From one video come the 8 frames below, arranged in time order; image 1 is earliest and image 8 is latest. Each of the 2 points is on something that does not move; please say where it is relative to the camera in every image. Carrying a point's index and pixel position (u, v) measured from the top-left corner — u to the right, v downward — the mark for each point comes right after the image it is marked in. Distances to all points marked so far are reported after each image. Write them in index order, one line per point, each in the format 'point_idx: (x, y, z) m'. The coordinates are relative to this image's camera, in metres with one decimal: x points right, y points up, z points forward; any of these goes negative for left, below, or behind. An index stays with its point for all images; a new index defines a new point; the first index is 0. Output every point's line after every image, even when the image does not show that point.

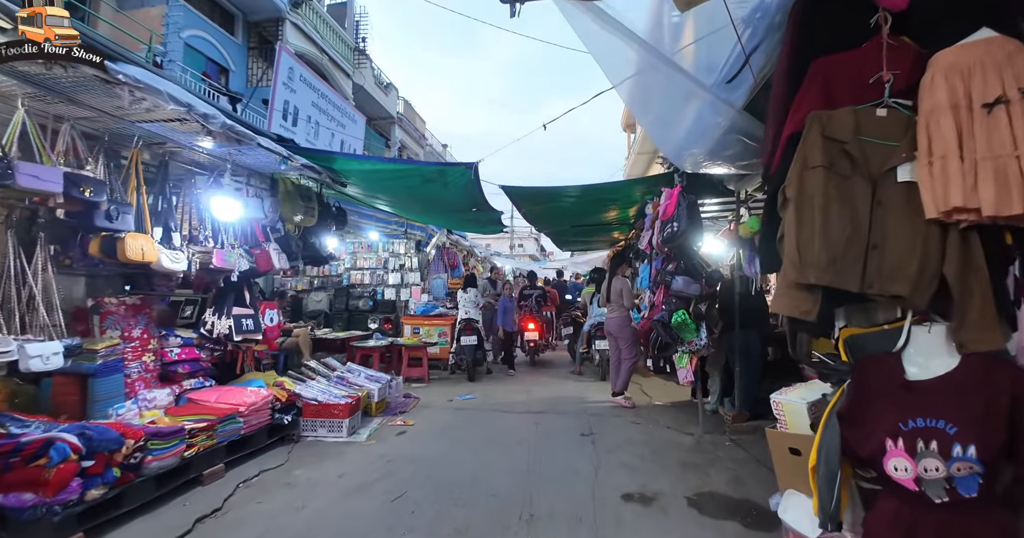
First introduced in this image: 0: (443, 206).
0: (-0.8, +0.7, +5.6) m
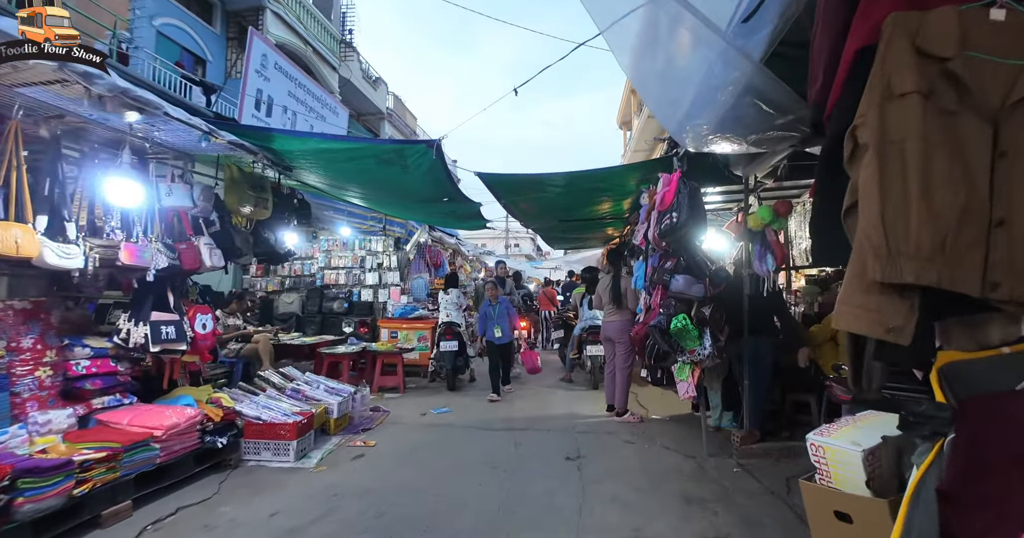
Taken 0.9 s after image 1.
0: (-1.0, +0.8, +5.0) m
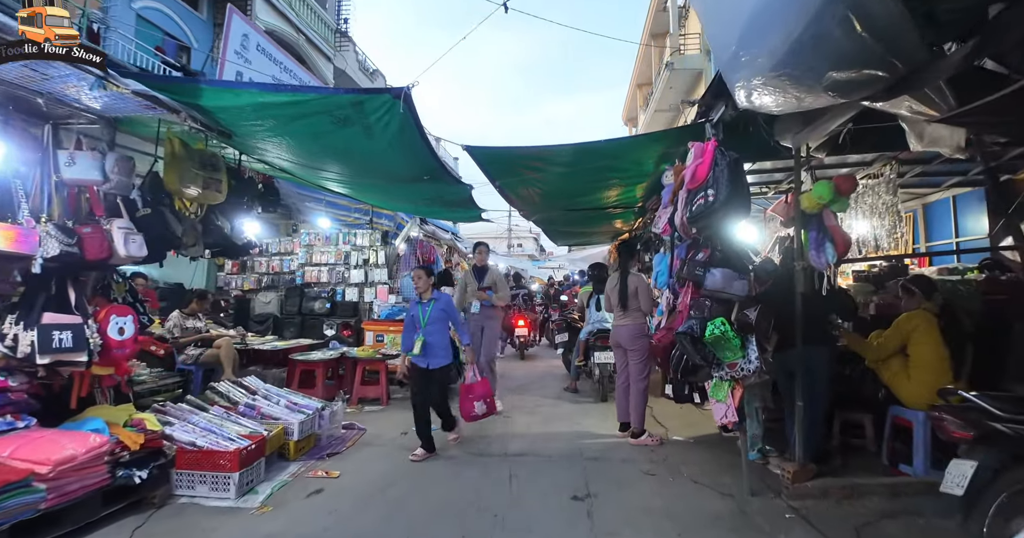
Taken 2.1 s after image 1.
0: (-1.1, +0.8, +4.2) m
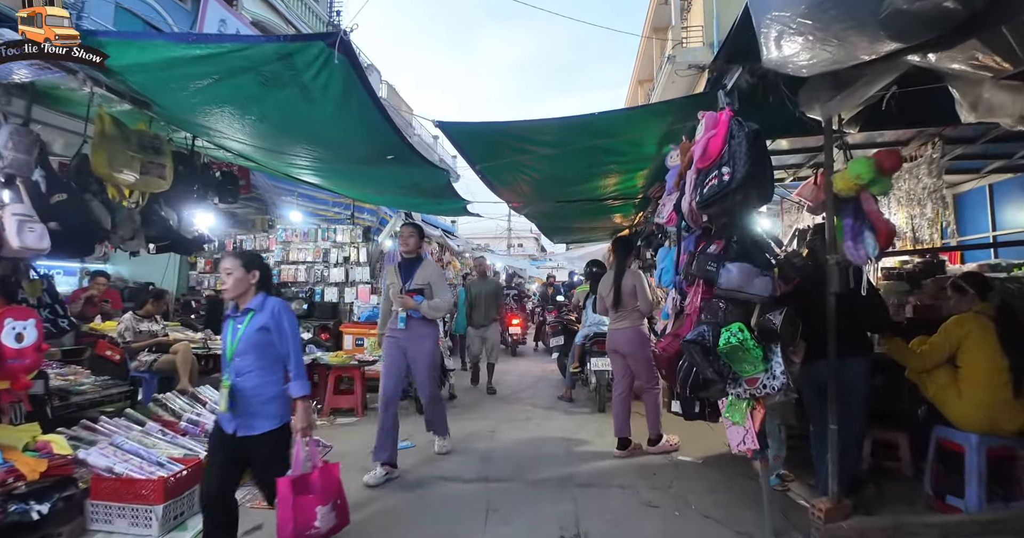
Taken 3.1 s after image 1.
0: (-1.2, +0.8, +3.7) m
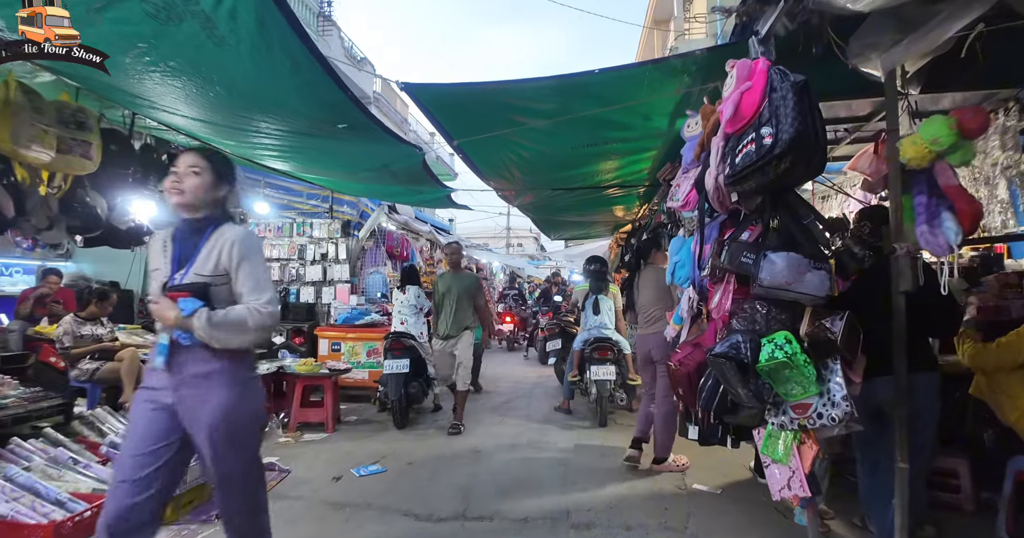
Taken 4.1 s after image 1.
0: (-1.3, +0.9, +3.1) m
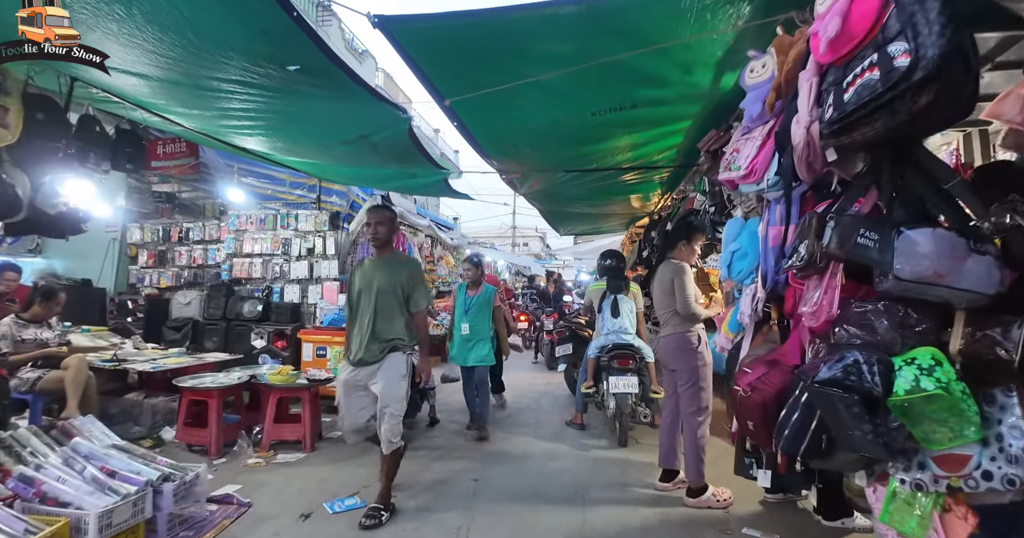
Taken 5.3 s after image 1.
0: (-1.3, +0.9, +2.6) m
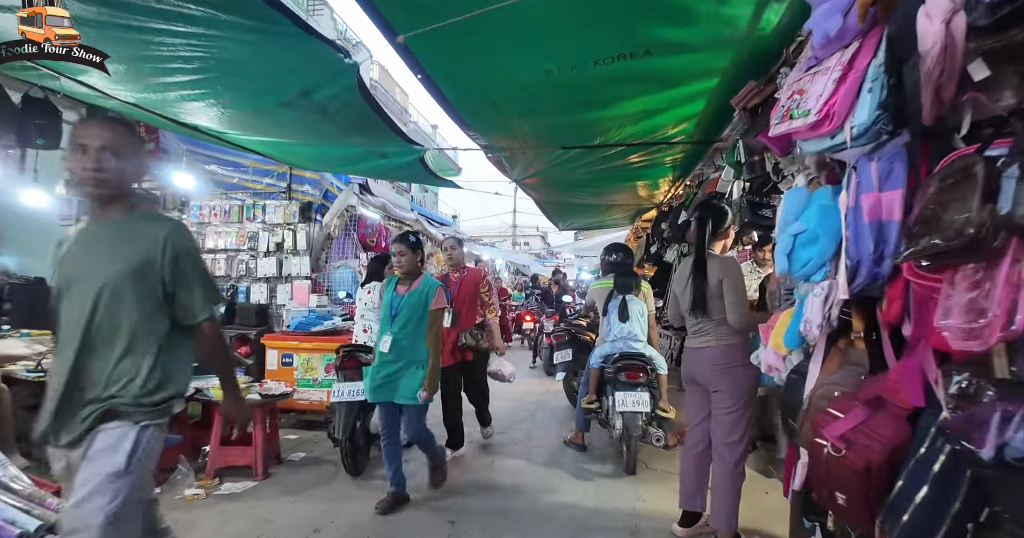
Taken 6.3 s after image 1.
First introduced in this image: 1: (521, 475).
0: (-1.4, +0.9, +2.0) m
1: (0.0, -1.5, +3.3) m
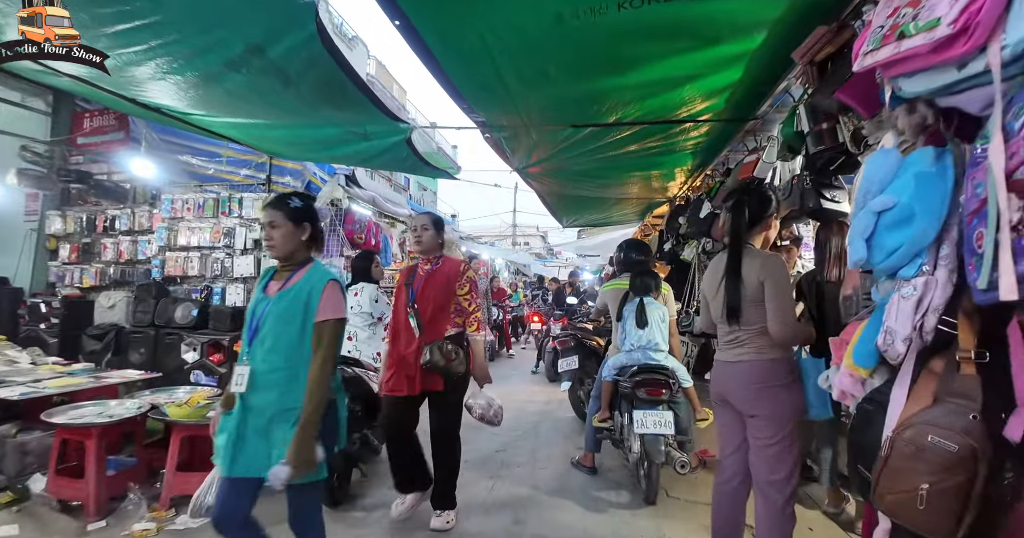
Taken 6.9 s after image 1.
0: (-1.4, +1.0, +1.6) m
1: (+0.1, -1.5, +2.9) m
